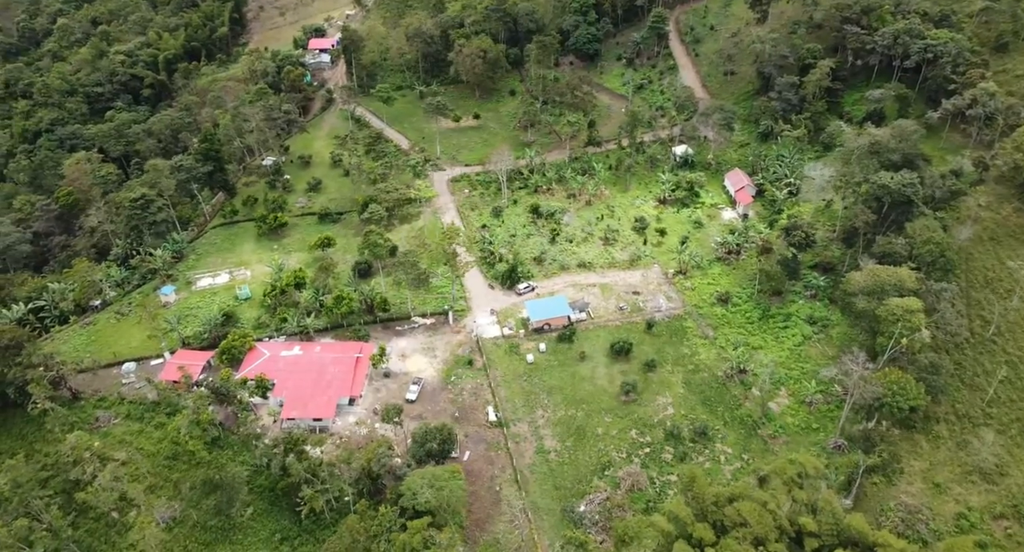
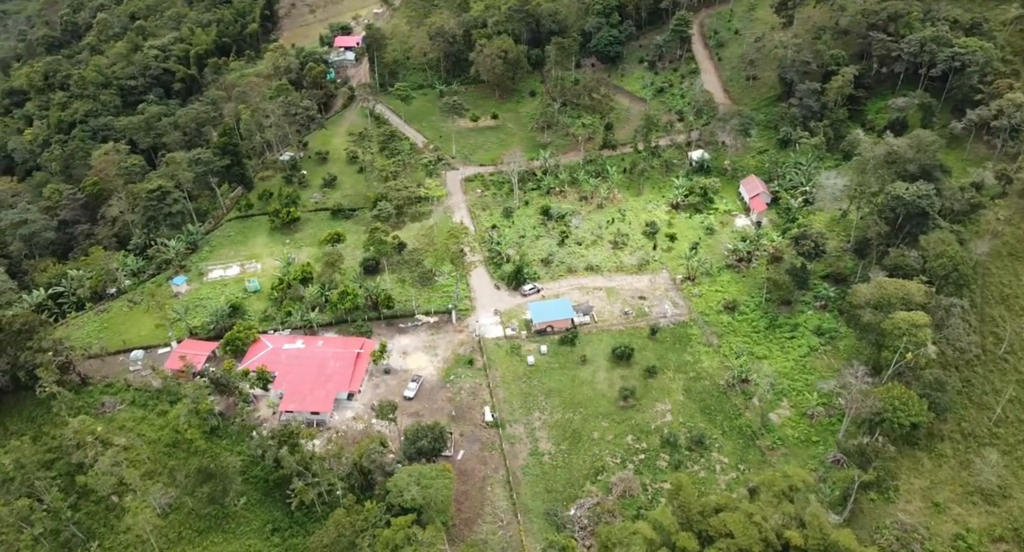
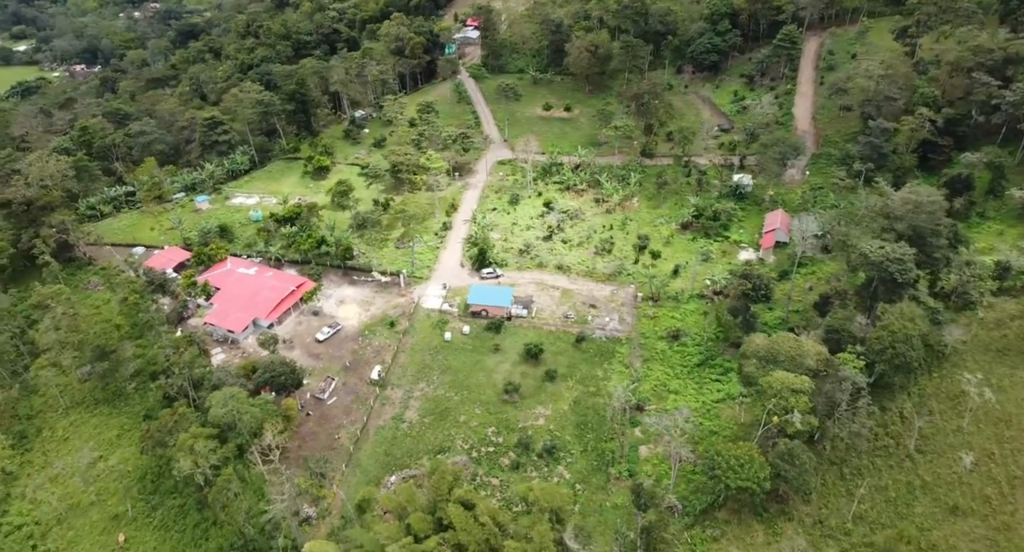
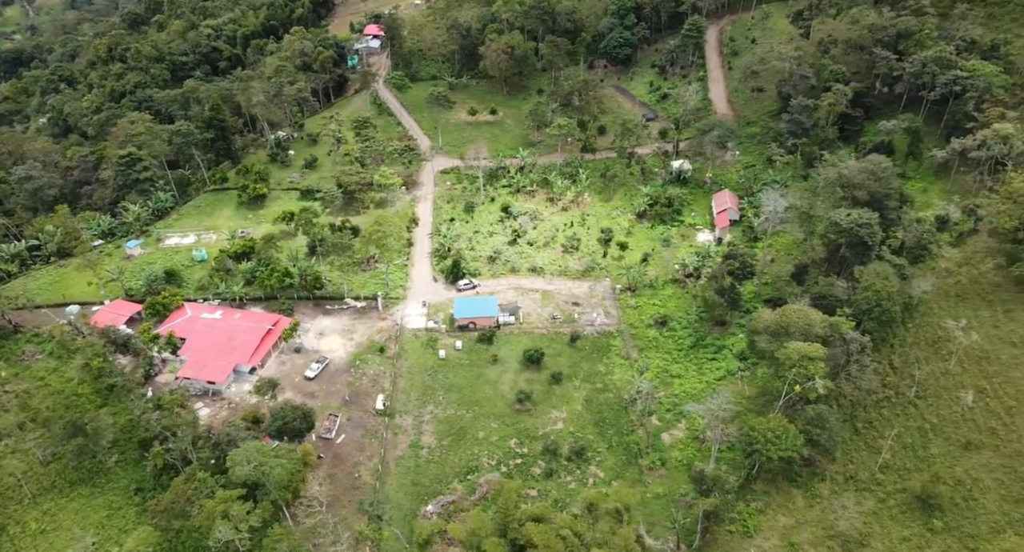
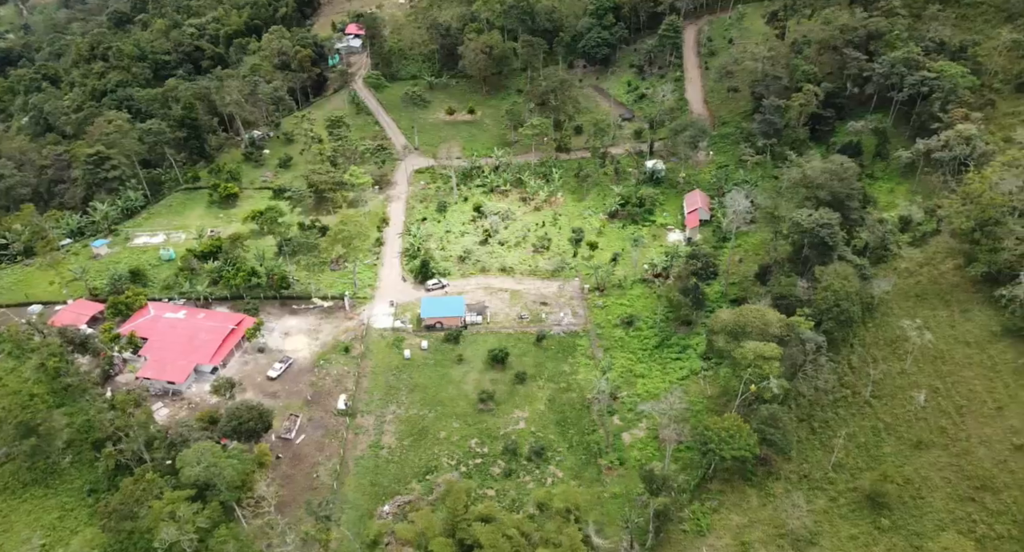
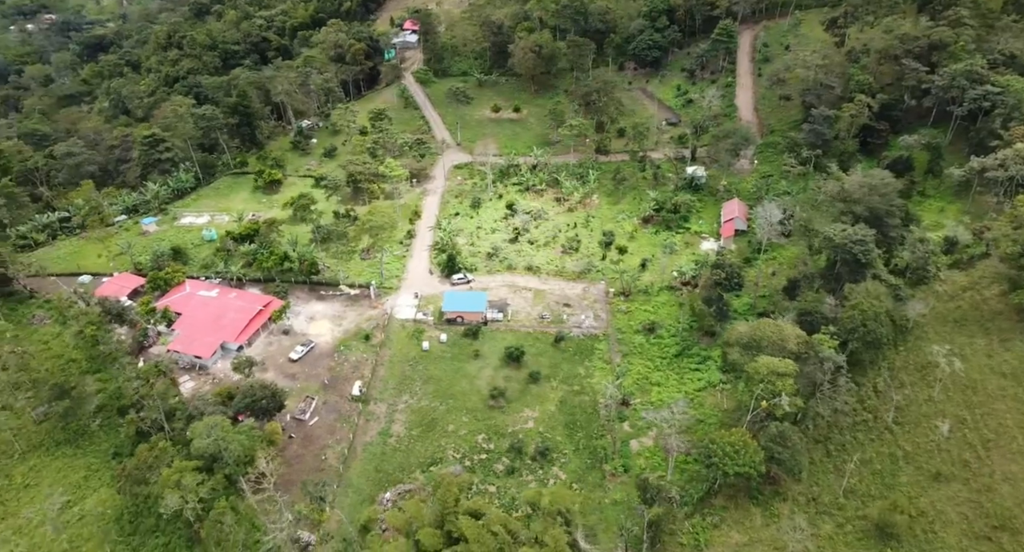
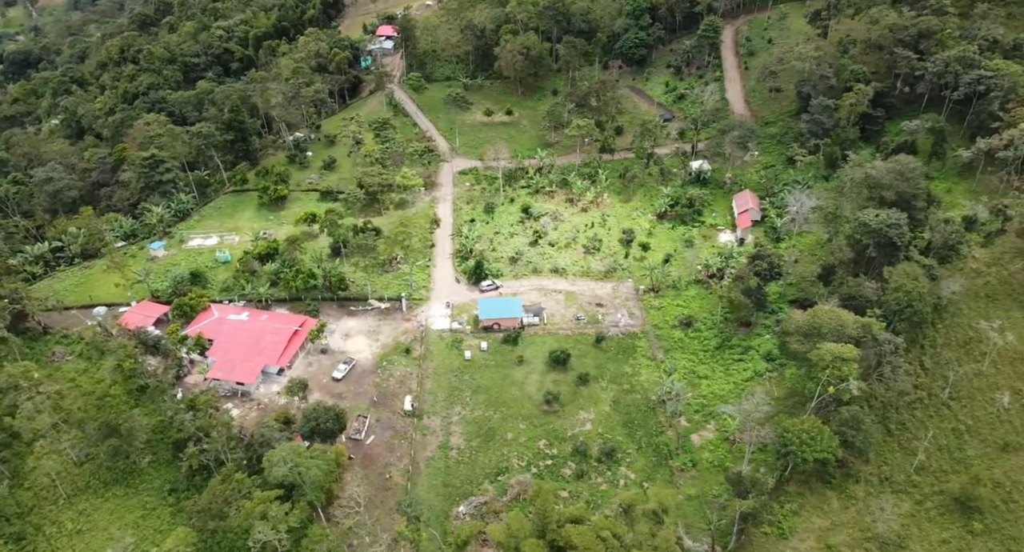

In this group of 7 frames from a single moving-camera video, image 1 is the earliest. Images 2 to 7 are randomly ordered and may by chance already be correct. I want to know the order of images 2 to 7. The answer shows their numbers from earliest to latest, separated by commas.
2, 7, 4, 5, 6, 3
